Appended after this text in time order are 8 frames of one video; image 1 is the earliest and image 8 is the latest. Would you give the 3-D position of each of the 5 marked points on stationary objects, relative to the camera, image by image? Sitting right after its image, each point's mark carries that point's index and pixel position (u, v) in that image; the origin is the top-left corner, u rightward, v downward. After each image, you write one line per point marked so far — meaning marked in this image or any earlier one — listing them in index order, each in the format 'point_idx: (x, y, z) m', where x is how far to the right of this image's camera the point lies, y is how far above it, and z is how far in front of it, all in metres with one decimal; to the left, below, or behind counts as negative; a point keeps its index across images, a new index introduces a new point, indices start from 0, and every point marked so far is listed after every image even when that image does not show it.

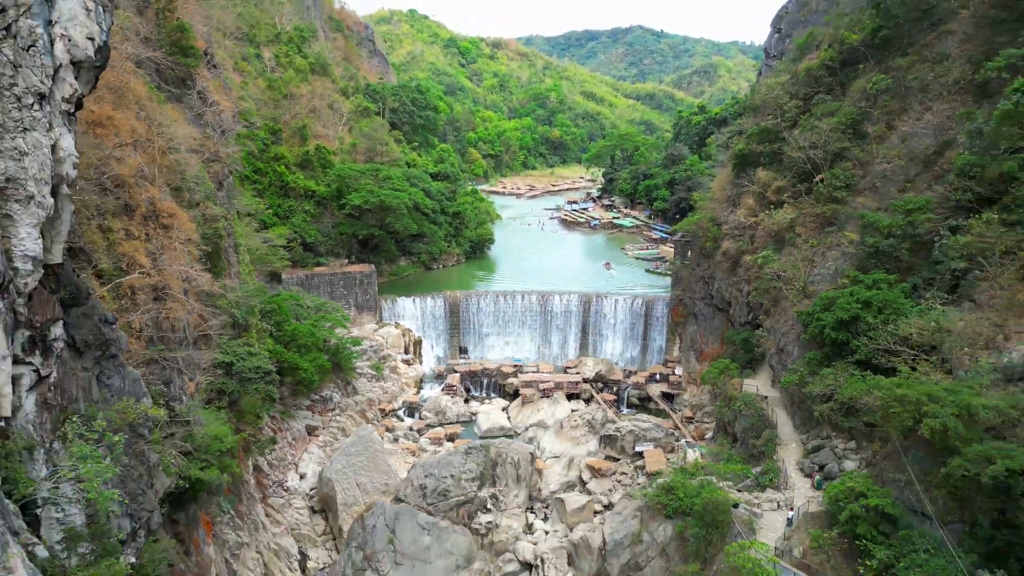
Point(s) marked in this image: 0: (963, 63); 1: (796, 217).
0: (+7.3, +3.7, +13.4) m
1: (+5.2, +1.3, +15.3) m
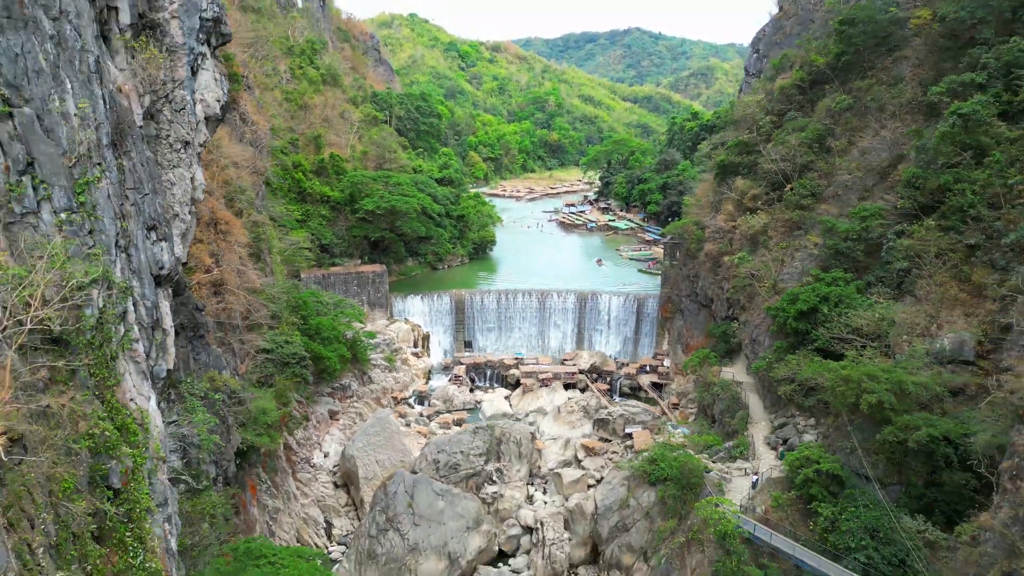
0: (+7.4, +3.7, +15.2) m
1: (+5.3, +1.3, +17.0) m
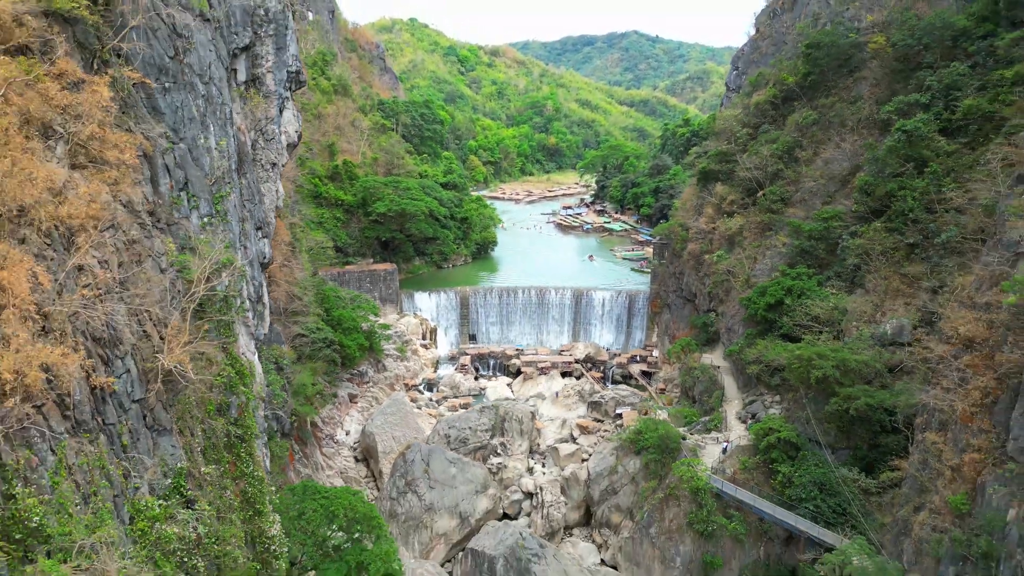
0: (+7.4, +3.8, +17.1) m
1: (+5.3, +1.5, +18.9) m
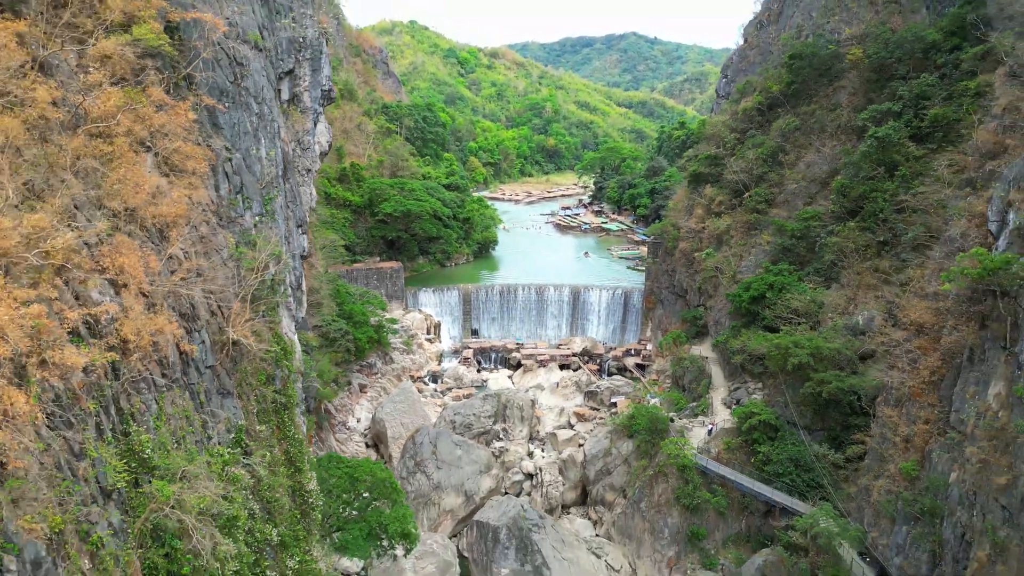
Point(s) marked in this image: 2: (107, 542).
0: (+7.5, +3.9, +18.3) m
1: (+5.3, +1.6, +20.1) m
2: (-2.6, -1.6, +5.3) m
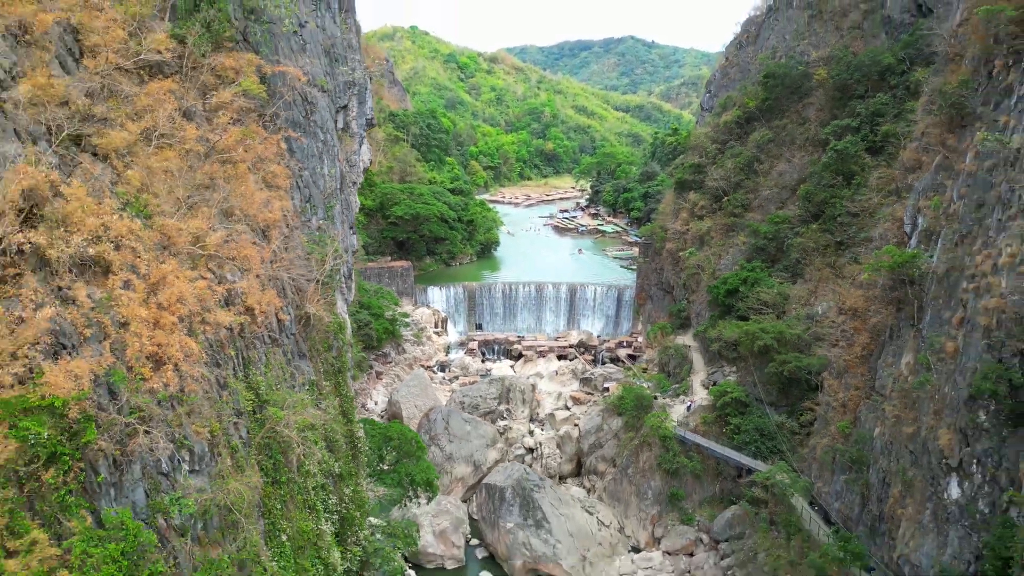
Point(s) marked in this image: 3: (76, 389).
0: (+7.5, +4.0, +20.5) m
1: (+5.4, +1.7, +22.3) m
2: (-2.5, -1.4, +7.5) m
3: (-3.1, -0.7, +5.8) m
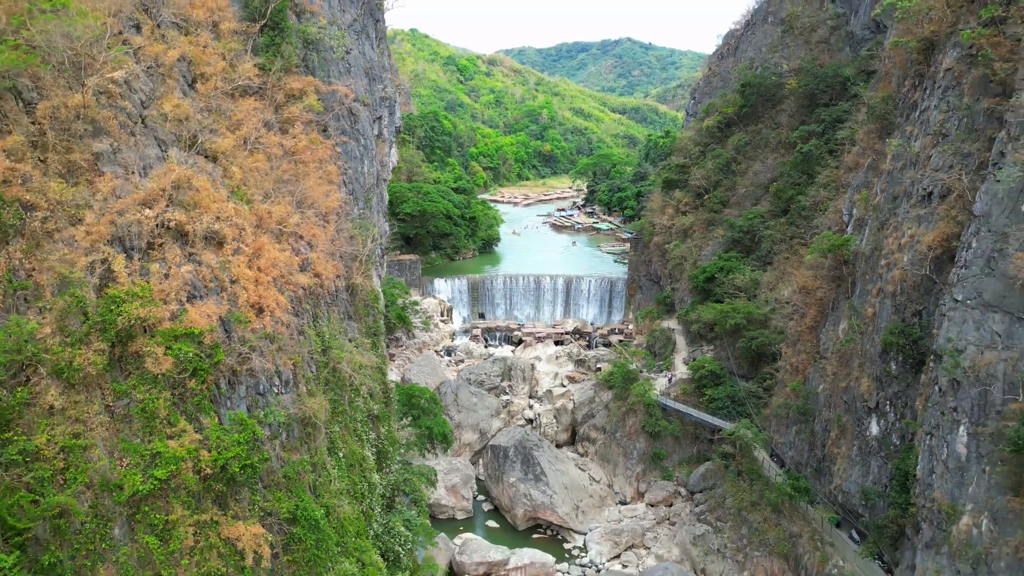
0: (+7.6, +4.4, +22.8) m
1: (+5.5, +2.0, +24.6) m
2: (-2.4, -1.1, +9.8) m
3: (-3.0, -0.3, +8.1) m
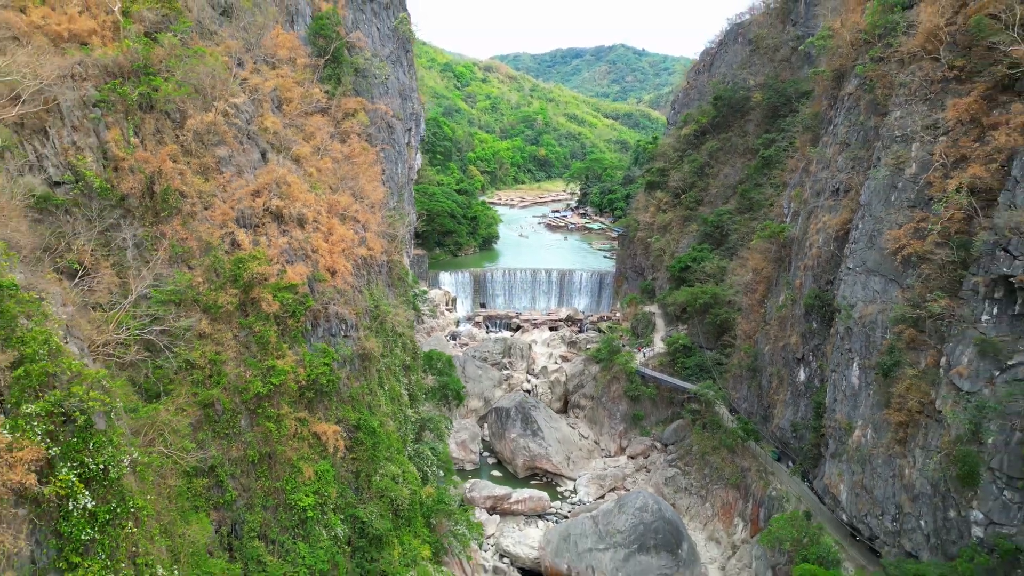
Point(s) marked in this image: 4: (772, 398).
0: (+7.6, +4.8, +26.1) m
1: (+5.4, +2.4, +27.8) m
2: (-2.3, -0.6, +12.9) m
3: (-2.9, +0.1, +11.2) m
4: (+5.2, -2.2, +16.5) m
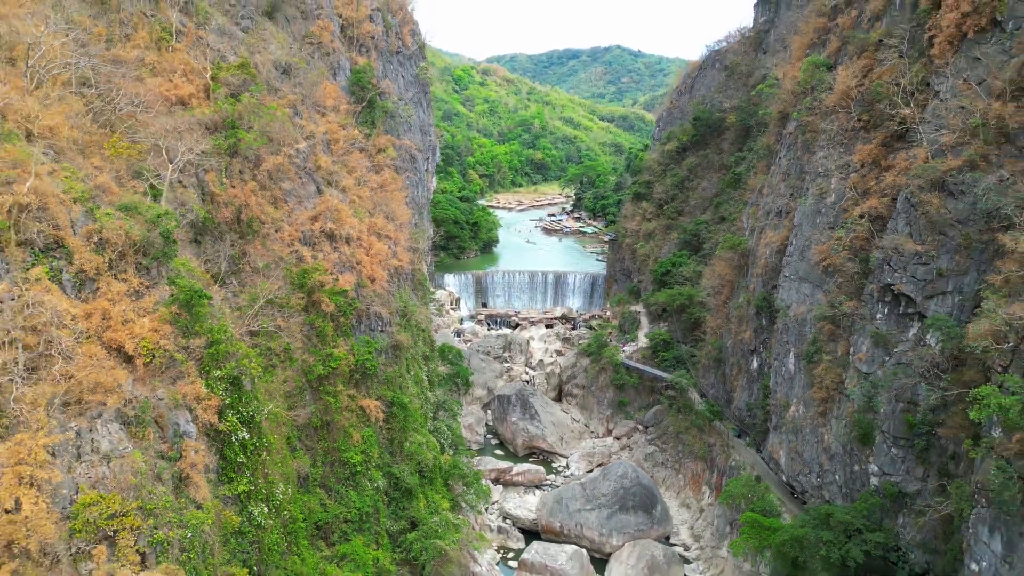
0: (+7.6, +4.7, +29.2) m
1: (+5.4, +2.3, +30.9) m
2: (-2.3, -0.7, +16.0) m
3: (-2.8, 0.0, +14.3) m
4: (+5.2, -2.3, +19.6) m
